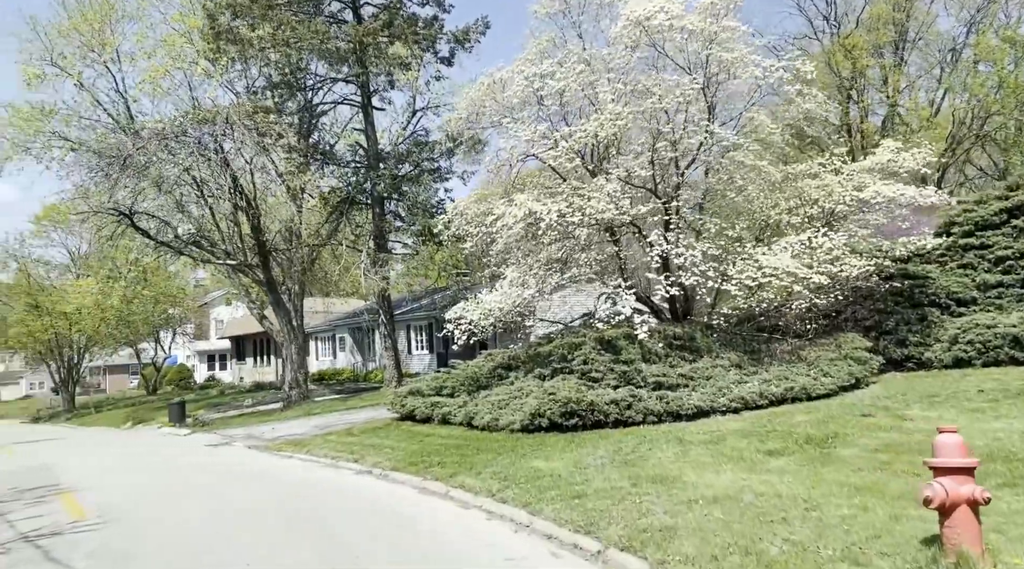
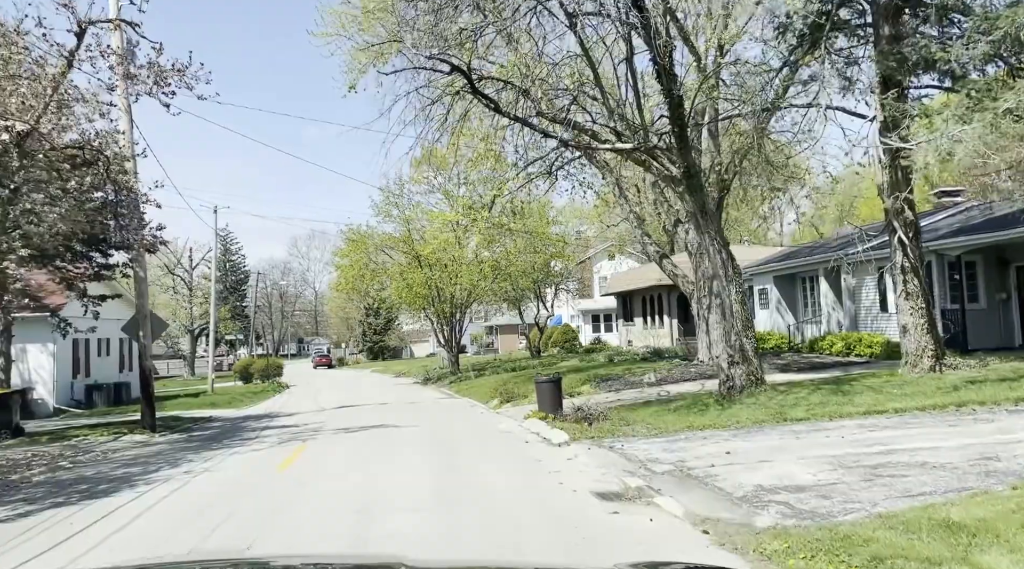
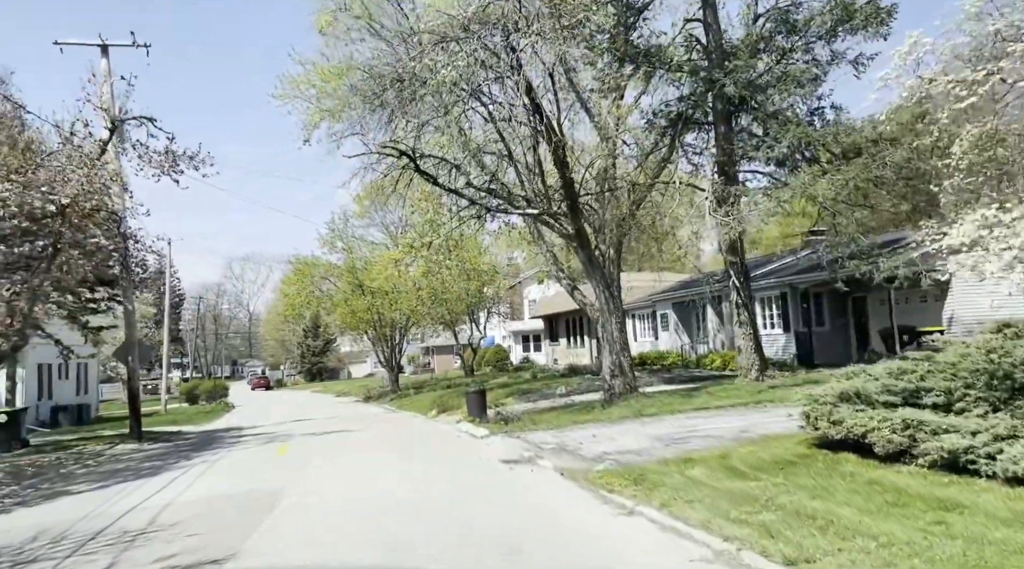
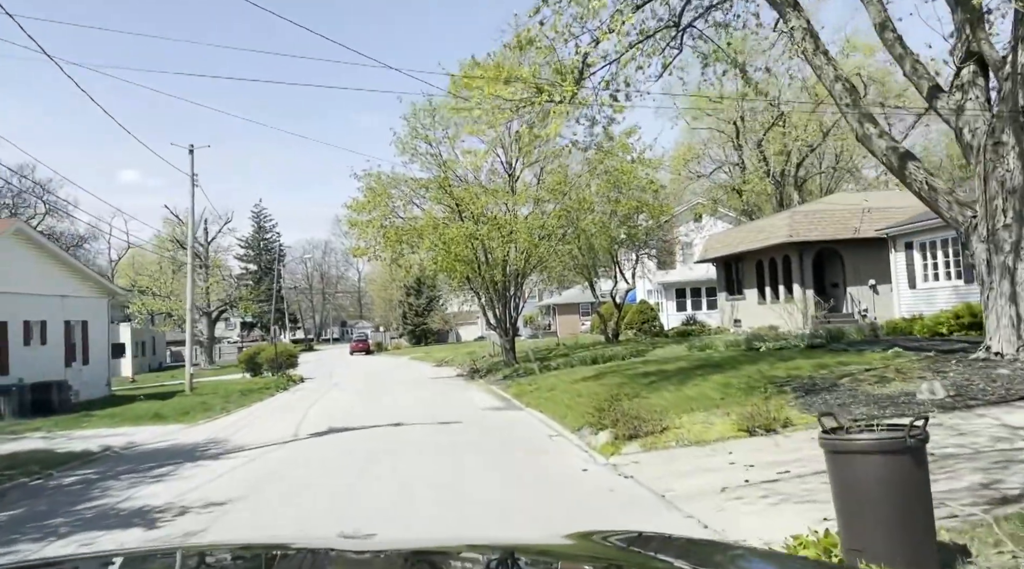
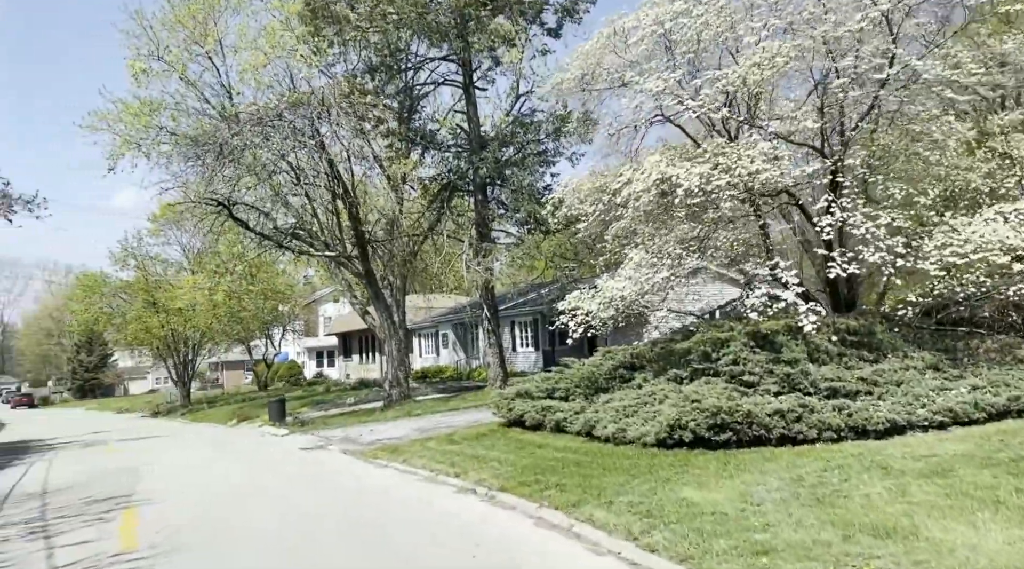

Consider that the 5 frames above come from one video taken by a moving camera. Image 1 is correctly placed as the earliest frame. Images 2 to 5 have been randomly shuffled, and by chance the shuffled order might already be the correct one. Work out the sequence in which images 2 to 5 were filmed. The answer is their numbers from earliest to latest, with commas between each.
5, 3, 2, 4
